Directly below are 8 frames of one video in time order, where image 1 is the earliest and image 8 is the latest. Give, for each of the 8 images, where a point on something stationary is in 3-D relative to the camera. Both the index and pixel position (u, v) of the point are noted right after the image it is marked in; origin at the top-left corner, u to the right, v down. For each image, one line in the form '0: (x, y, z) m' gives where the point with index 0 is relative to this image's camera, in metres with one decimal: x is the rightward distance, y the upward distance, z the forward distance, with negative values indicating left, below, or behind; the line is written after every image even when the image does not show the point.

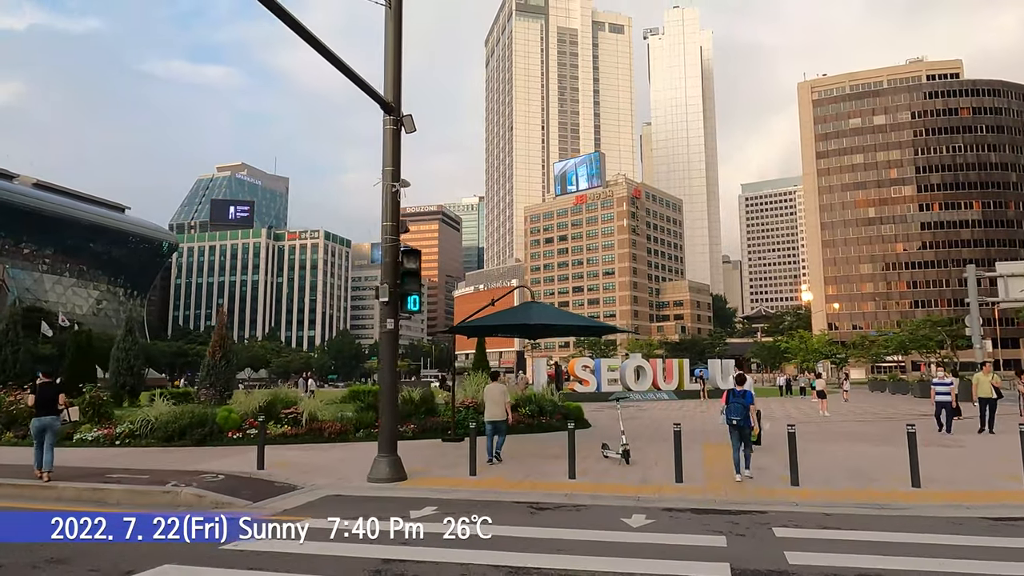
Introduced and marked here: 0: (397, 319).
0: (-2.0, -0.5, +11.5) m
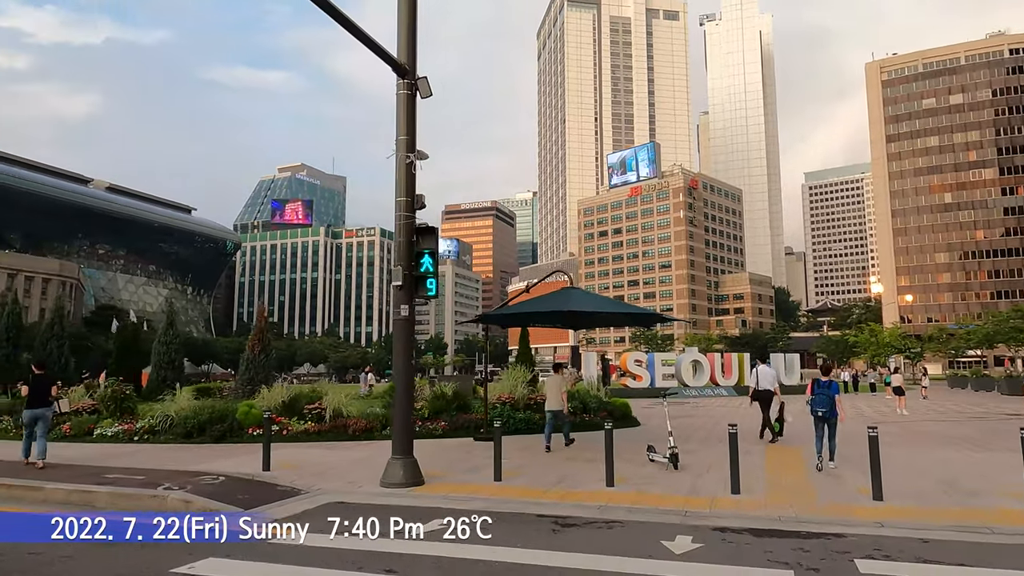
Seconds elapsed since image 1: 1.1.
0: (-1.6, -0.3, +10.3) m
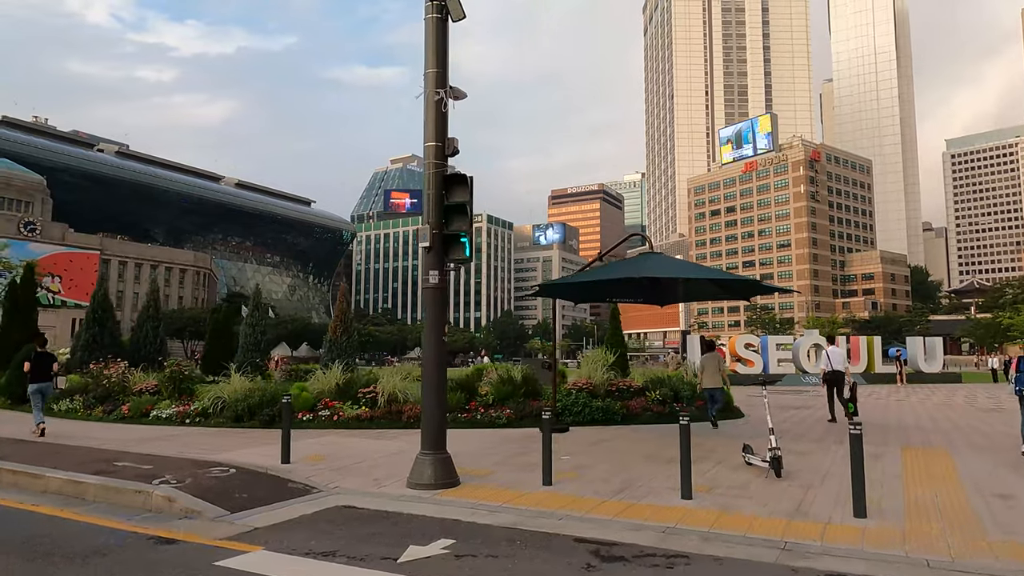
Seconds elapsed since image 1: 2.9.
0: (-0.9, +0.2, +8.6) m
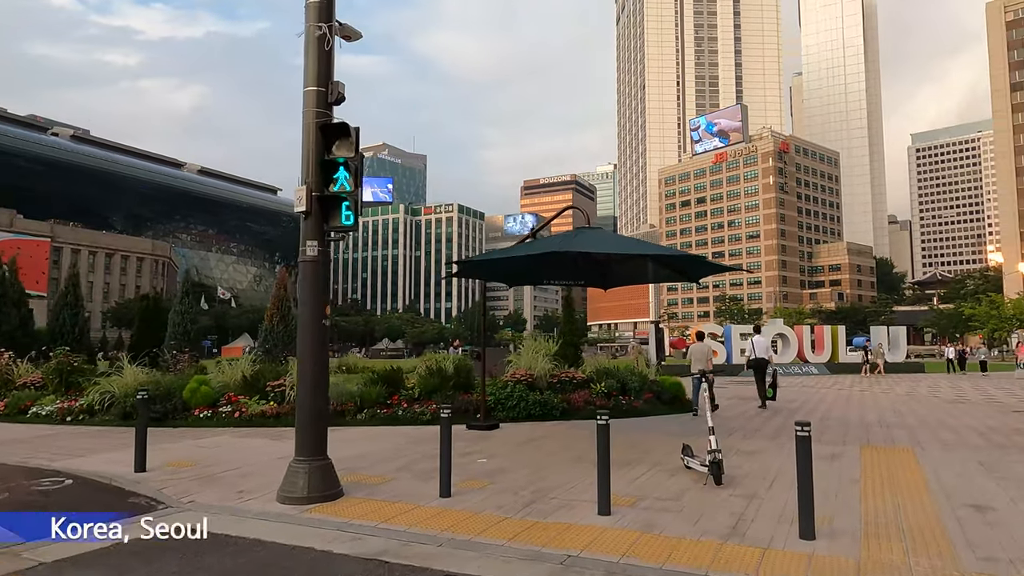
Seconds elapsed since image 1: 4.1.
0: (-2.0, +0.5, +7.2) m
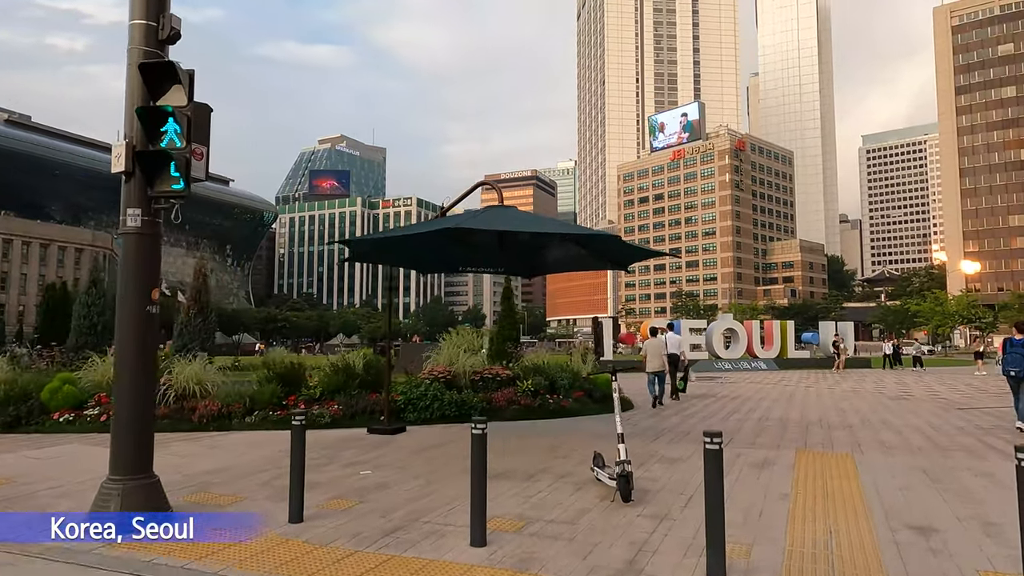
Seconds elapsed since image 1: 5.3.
0: (-3.2, +0.7, +5.8) m
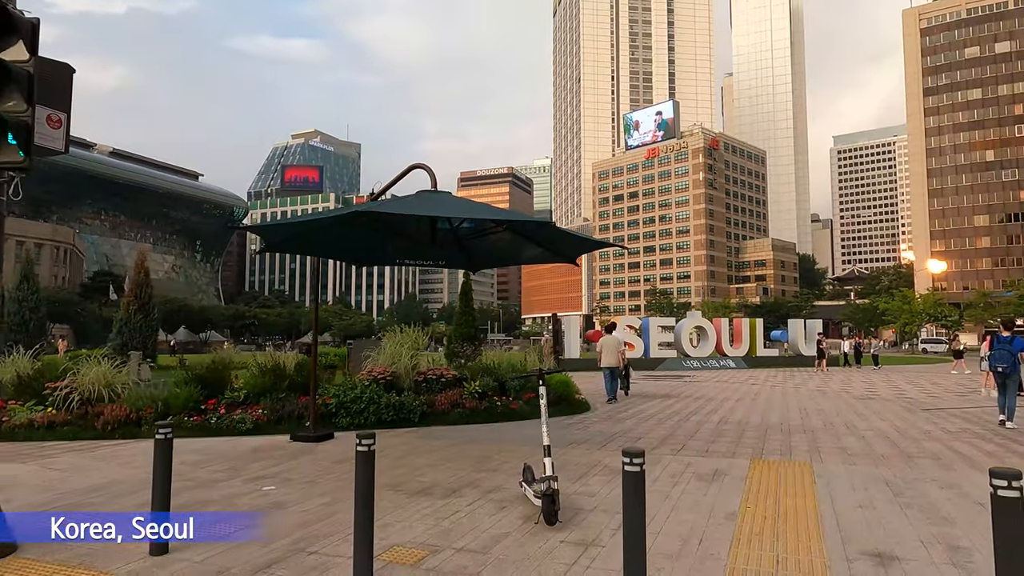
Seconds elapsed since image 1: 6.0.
0: (-3.9, +0.8, +4.9) m
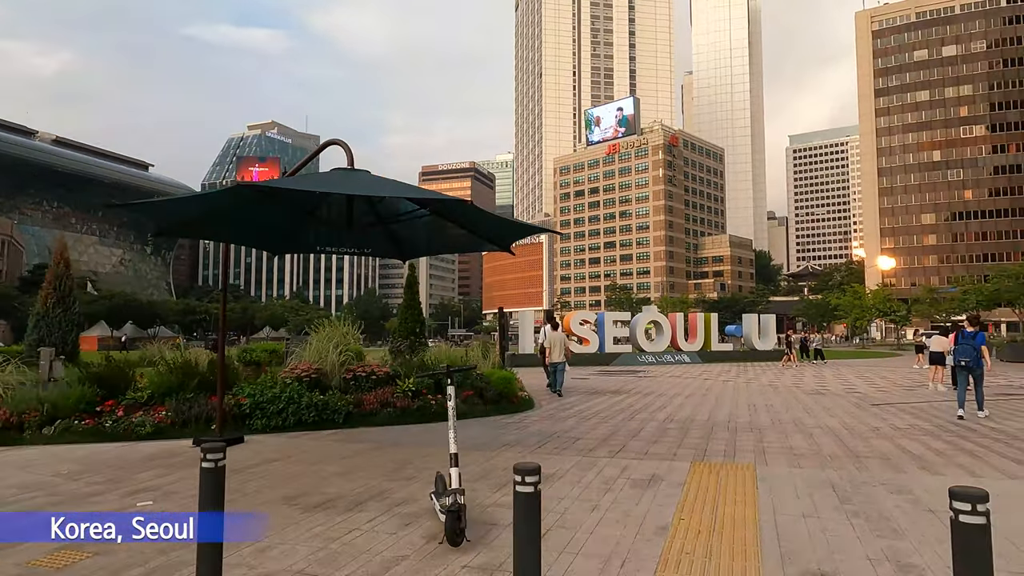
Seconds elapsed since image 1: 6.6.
0: (-4.5, +0.9, +4.0) m
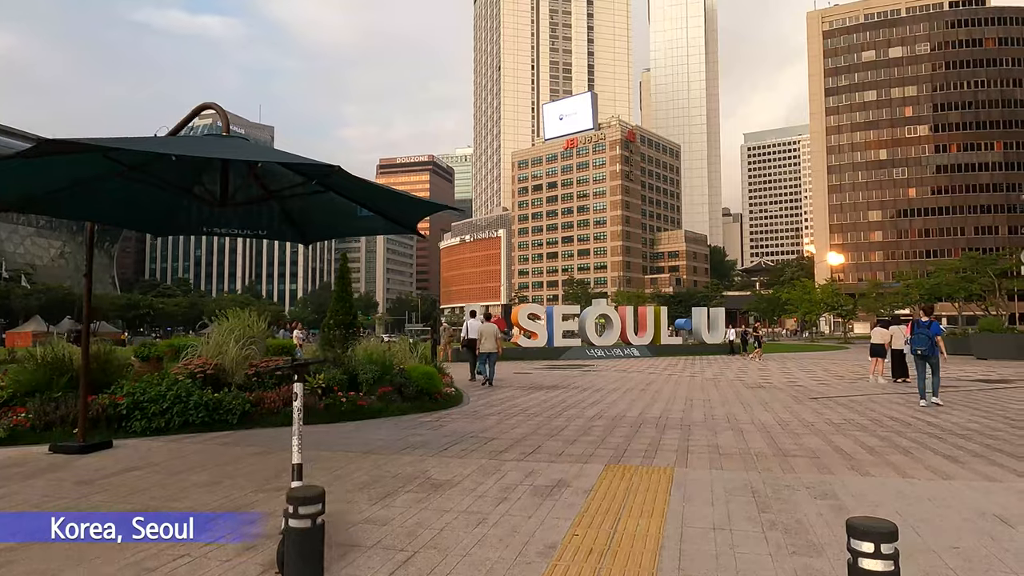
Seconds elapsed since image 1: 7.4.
0: (-5.3, +1.0, +2.9) m
